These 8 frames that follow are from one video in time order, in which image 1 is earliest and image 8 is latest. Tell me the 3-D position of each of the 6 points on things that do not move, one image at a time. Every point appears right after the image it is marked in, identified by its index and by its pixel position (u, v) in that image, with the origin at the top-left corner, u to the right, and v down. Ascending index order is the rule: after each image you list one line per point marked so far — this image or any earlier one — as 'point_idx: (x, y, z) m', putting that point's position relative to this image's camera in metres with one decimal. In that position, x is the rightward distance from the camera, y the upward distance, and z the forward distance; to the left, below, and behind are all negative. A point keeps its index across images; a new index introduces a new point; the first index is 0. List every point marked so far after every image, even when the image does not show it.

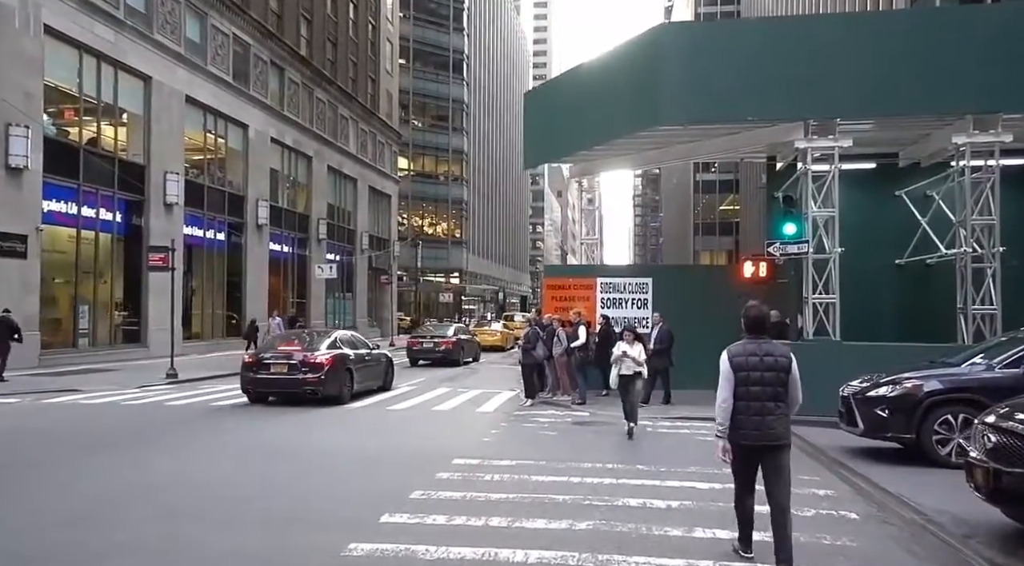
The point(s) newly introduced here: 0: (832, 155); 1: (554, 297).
0: (+5.9, +2.4, +14.9) m
1: (+0.9, -0.3, +18.9) m
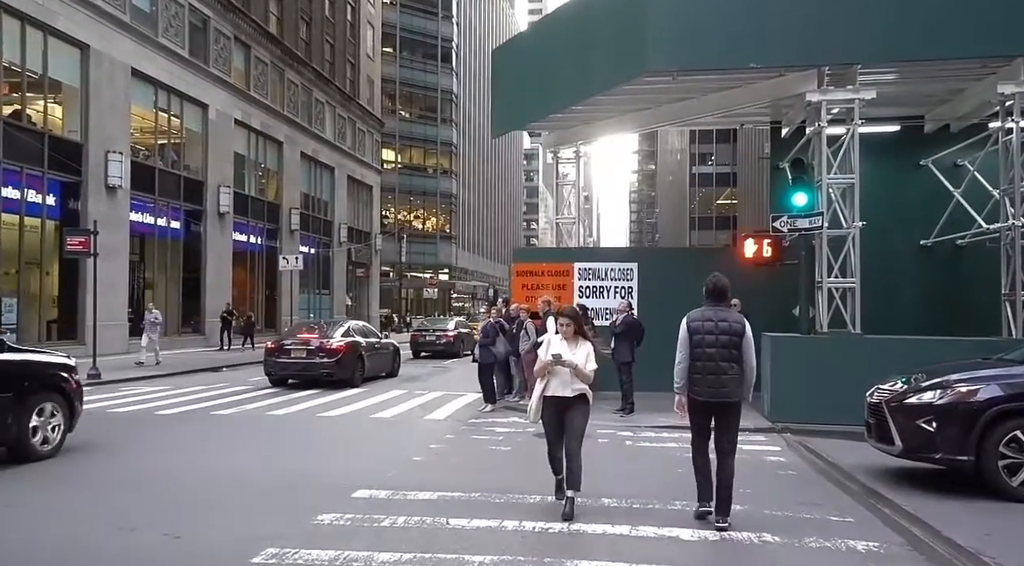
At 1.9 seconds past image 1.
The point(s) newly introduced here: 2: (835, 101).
0: (+5.2, +2.7, +12.4) m
1: (+0.2, 0.0, +16.4) m
2: (+4.9, +2.7, +12.1) m
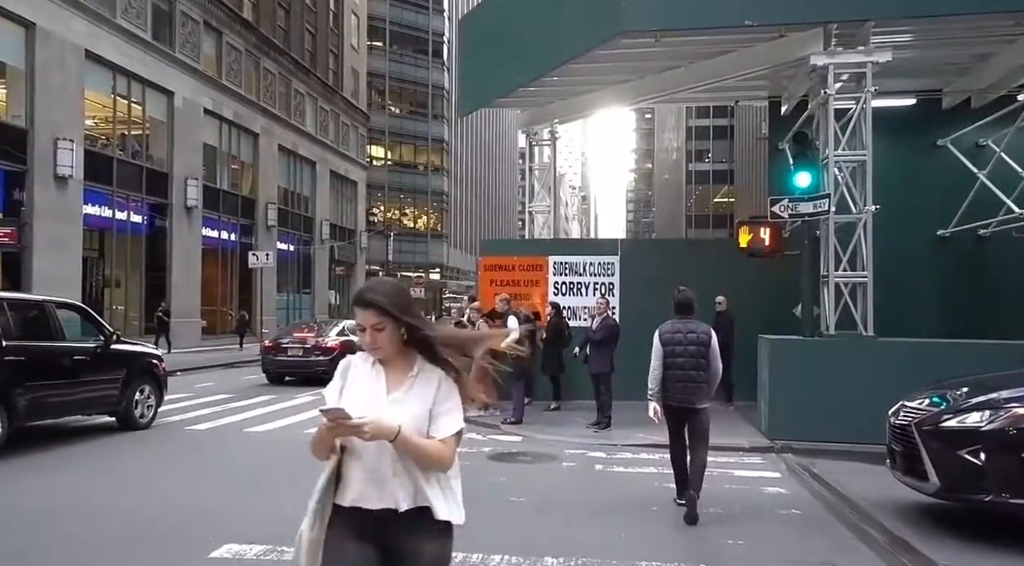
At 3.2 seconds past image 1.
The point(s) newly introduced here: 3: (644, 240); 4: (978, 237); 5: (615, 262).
0: (+4.7, +2.7, +10.7) m
1: (-0.4, +0.1, +14.7) m
2: (+4.3, +2.8, +10.4) m
3: (+2.4, +0.8, +14.6) m
4: (+7.4, +0.7, +12.7) m
5: (+1.8, +0.4, +14.5) m
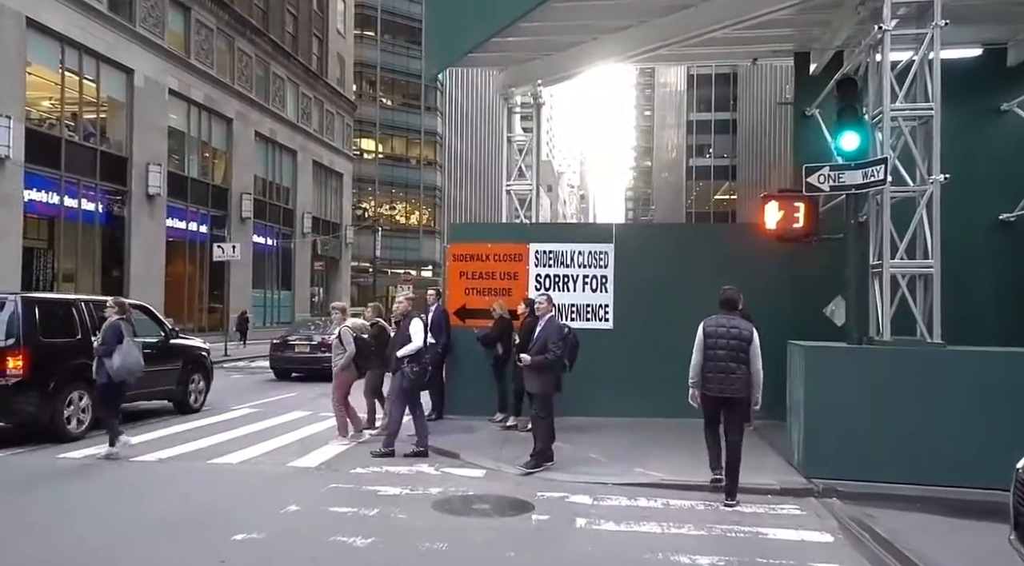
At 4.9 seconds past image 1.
0: (+4.3, +2.8, +8.3) m
1: (-0.8, +0.2, +12.3) m
2: (+3.9, +2.9, +8.1) m
3: (+2.0, +0.9, +12.2) m
4: (+7.0, +0.8, +10.4) m
5: (+1.5, +0.5, +12.2) m
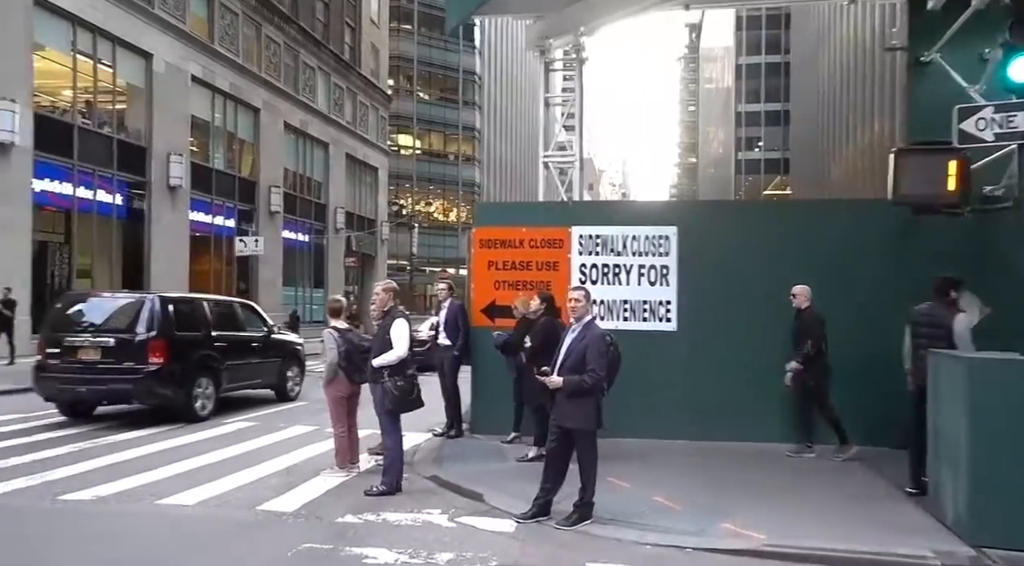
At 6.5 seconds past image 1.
0: (+4.6, +2.9, +6.0) m
1: (-0.3, +0.3, +10.2) m
2: (+4.2, +3.0, +5.7) m
3: (+2.5, +1.0, +10.0) m
4: (+7.4, +0.9, +7.9) m
5: (+2.0, +0.6, +10.0) m
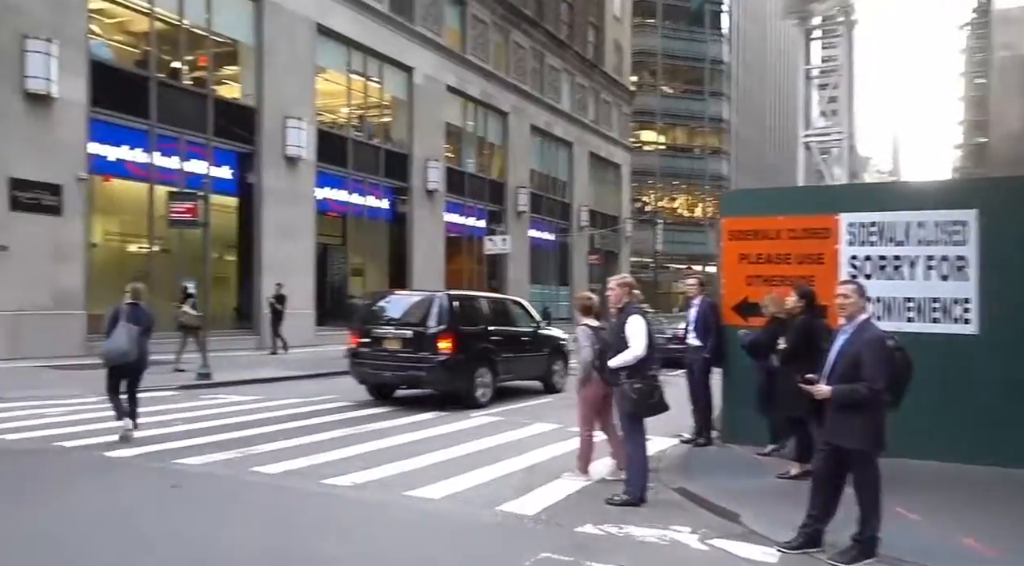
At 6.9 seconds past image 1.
0: (+6.1, +3.0, +3.9) m
1: (+2.7, +0.3, +9.4) m
2: (+5.6, +3.1, +3.7) m
3: (+5.3, +1.1, +8.3) m
4: (+9.4, +1.0, +4.9) m
5: (+4.8, +0.7, +8.5) m
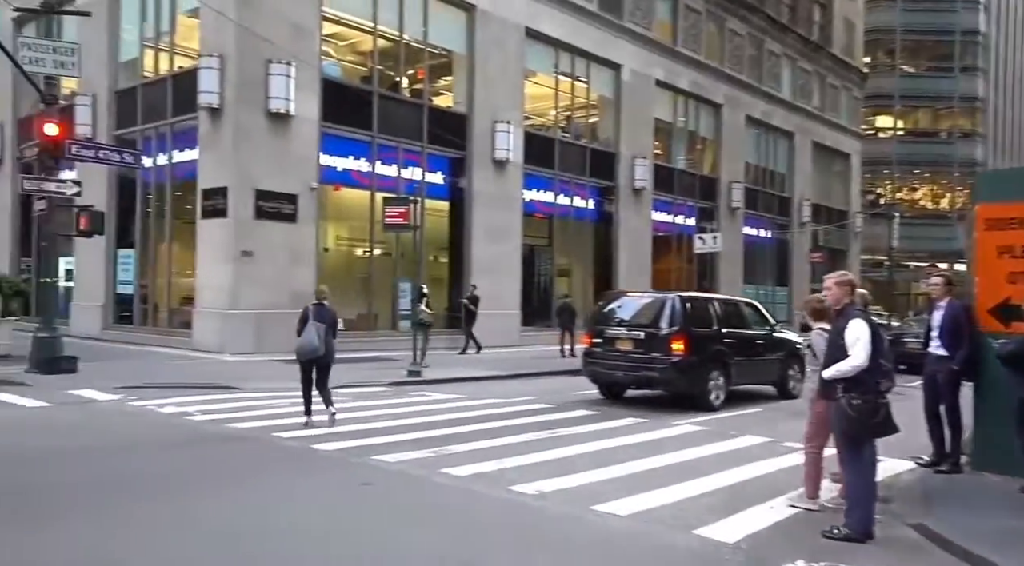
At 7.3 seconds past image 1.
0: (+6.5, +3.0, +1.6) m
1: (+4.6, +0.3, +7.8) m
2: (+6.0, +3.1, +1.6) m
3: (+6.9, +1.1, +6.1) m
4: (+9.9, +1.0, +1.7) m
5: (+6.4, +0.7, +6.3) m
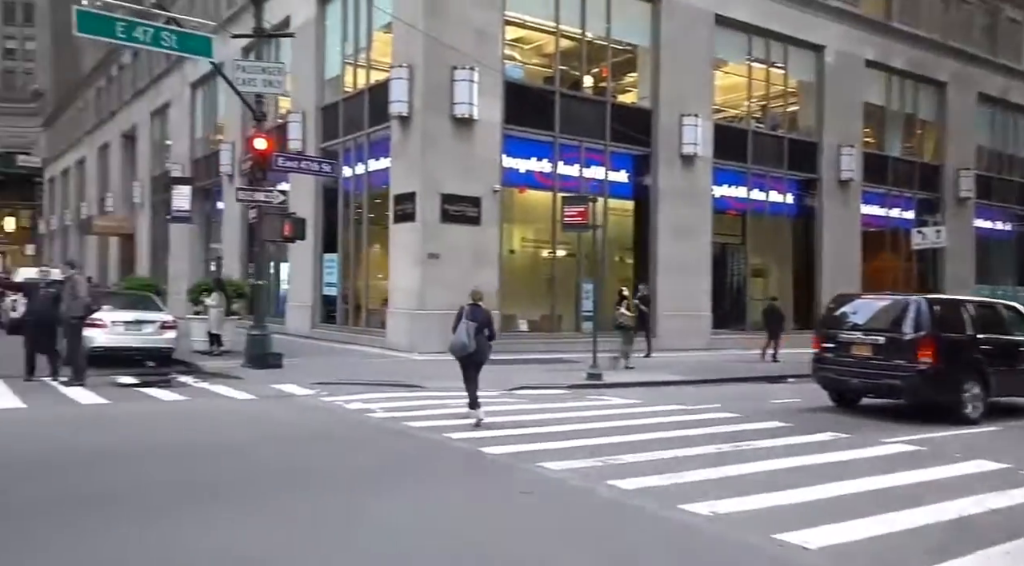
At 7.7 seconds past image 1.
0: (+5.9, +3.1, -0.6) m
1: (+5.7, +0.4, +5.8) m
2: (+5.5, +3.2, -0.5) m
3: (+7.4, +1.1, +3.7) m
4: (+9.3, +1.1, -1.4) m
5: (+7.1, +0.7, +4.0) m
